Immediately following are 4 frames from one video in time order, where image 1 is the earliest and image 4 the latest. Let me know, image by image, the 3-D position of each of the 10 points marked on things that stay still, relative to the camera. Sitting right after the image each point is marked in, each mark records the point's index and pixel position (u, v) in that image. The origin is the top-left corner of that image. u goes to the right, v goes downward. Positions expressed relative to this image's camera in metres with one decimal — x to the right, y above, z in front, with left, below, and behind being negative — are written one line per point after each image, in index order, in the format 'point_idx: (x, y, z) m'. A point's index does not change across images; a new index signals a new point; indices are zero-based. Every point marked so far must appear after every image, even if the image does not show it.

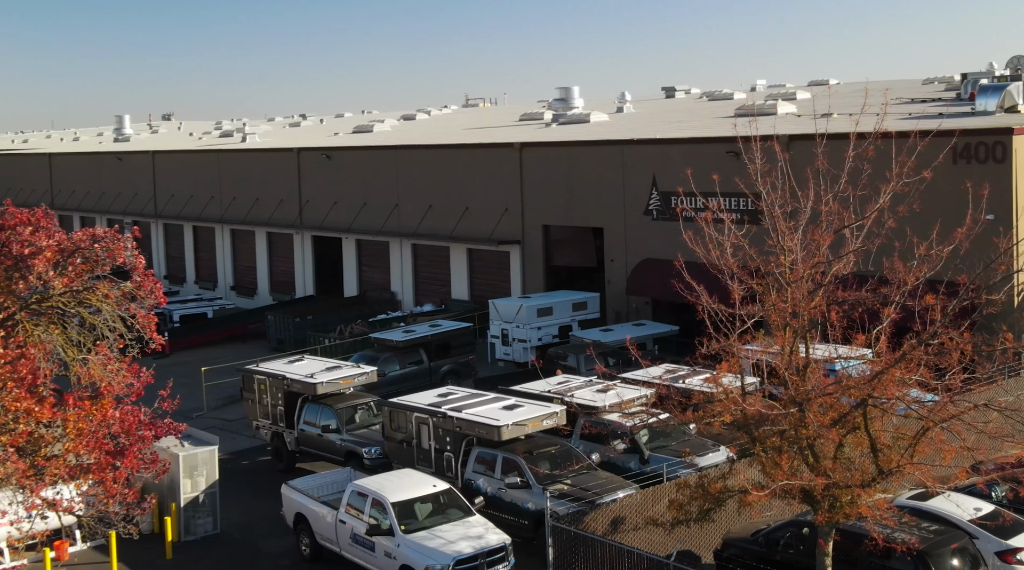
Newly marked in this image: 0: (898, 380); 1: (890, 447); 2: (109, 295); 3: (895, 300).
0: (+4.3, -1.1, +14.8) m
1: (+4.4, -1.9, +15.2) m
2: (-5.4, -0.2, +17.4) m
3: (+4.3, -0.2, +14.8) m
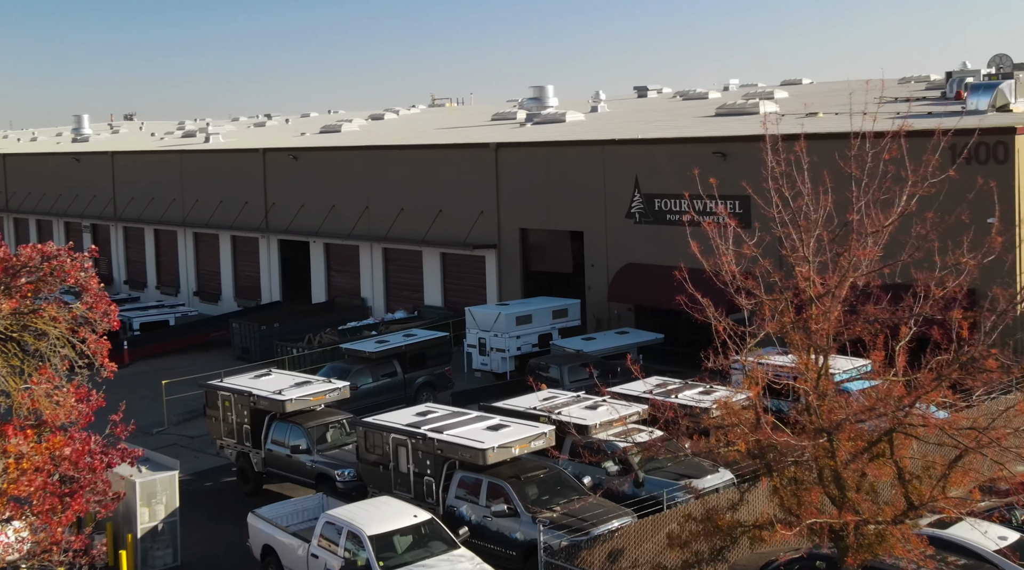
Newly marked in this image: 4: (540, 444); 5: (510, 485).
0: (+4.3, -1.2, +13.4) m
1: (+4.3, -2.0, +13.8) m
2: (-5.5, -0.4, +15.7) m
3: (+4.2, -0.3, +13.4) m
4: (+0.4, -2.4, +19.9) m
5: (0.0, -2.9, +19.1) m
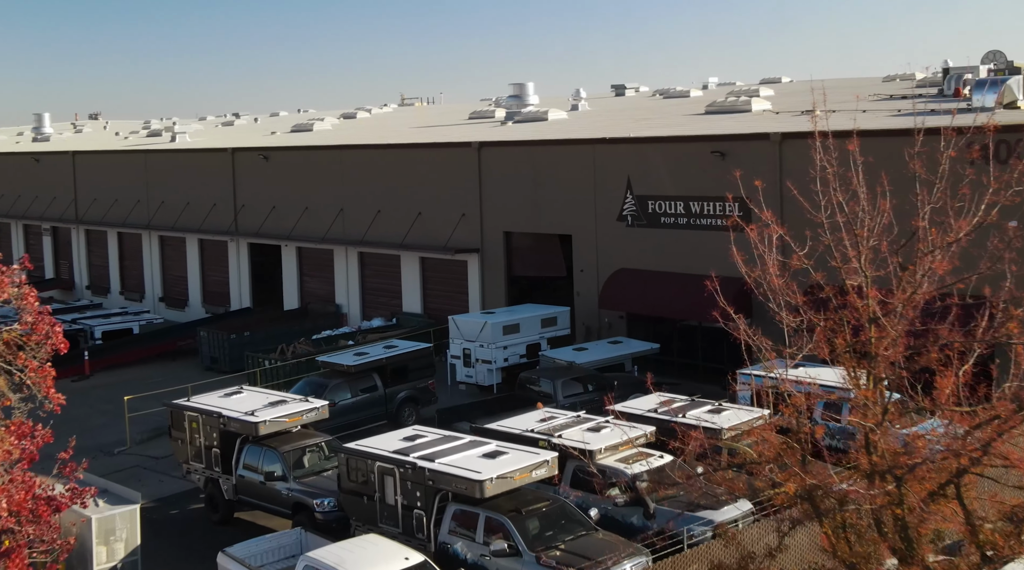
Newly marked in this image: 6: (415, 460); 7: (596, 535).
0: (+4.4, -1.4, +11.6) m
1: (+4.4, -2.2, +12.0) m
2: (-5.4, -0.5, +13.7) m
3: (+4.3, -0.5, +11.6) m
4: (+0.4, -2.6, +18.0) m
5: (0.0, -3.1, +17.2) m
6: (-1.4, -2.5, +18.3) m
7: (+1.1, -3.4, +17.5) m
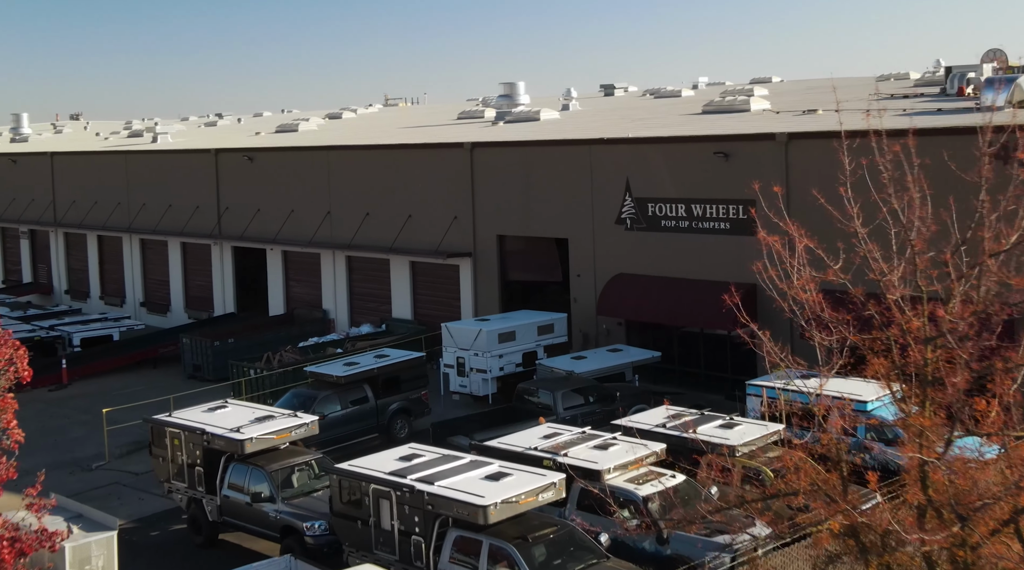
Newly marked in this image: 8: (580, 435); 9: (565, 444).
0: (+4.5, -1.5, +10.4) m
1: (+4.6, -2.3, +10.9) m
2: (-5.3, -0.7, +12.4) m
3: (+4.5, -0.6, +10.5) m
4: (+0.5, -2.7, +16.9) m
5: (0.0, -3.2, +16.0) m
6: (-1.3, -2.6, +17.1) m
7: (+1.2, -3.5, +16.4) m
8: (+1.0, -2.3, +19.8) m
9: (+0.8, -2.4, +19.4) m
